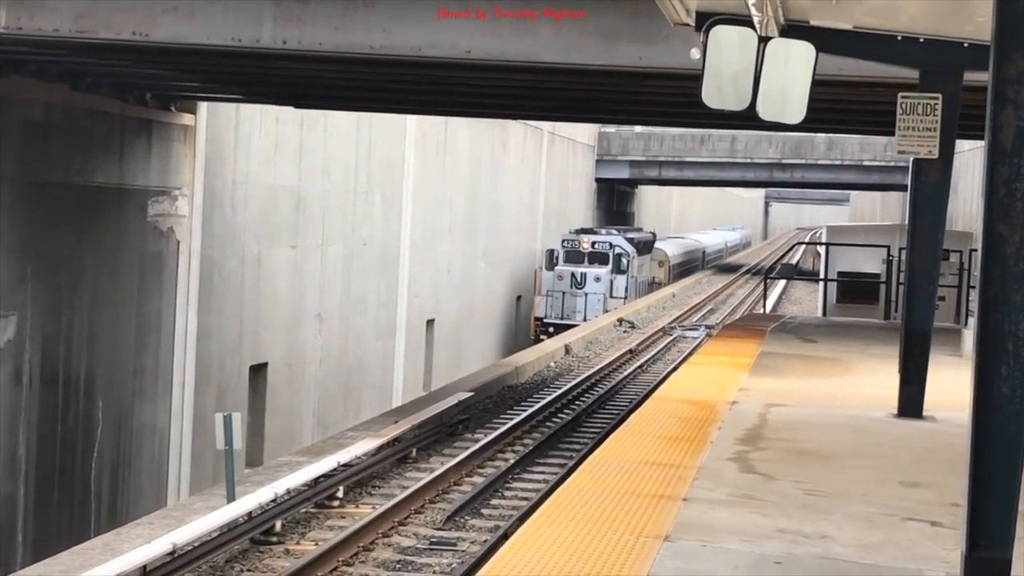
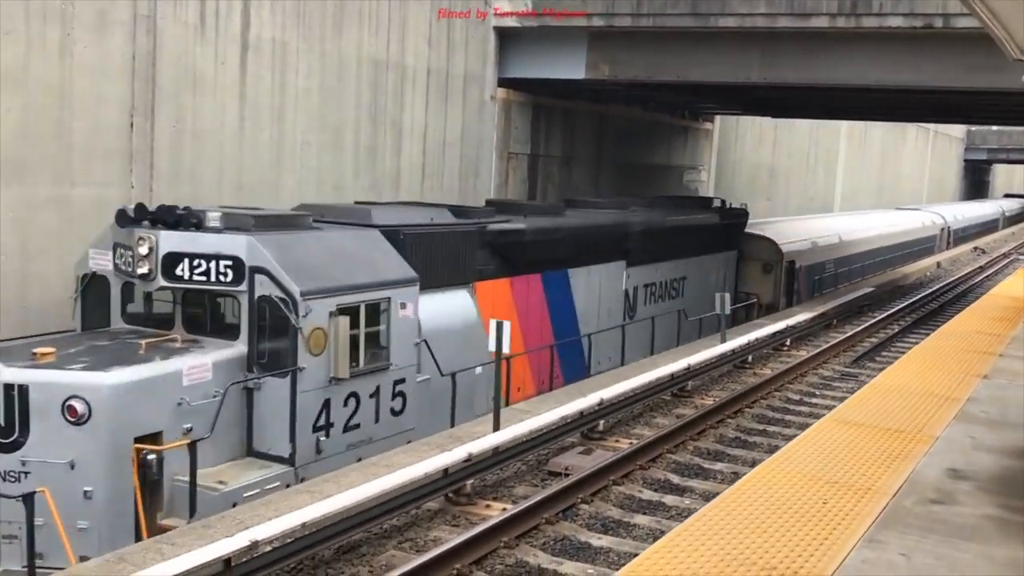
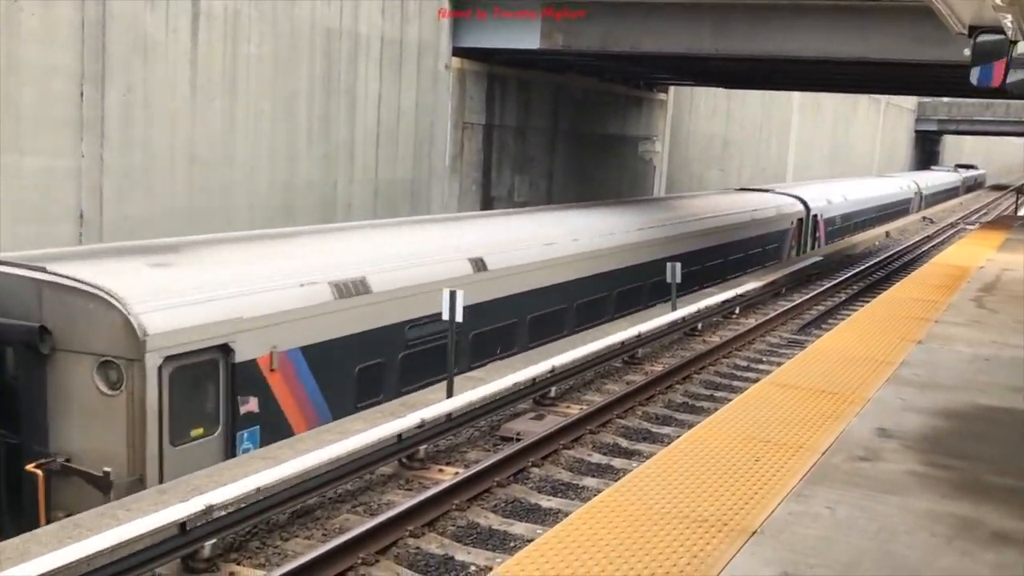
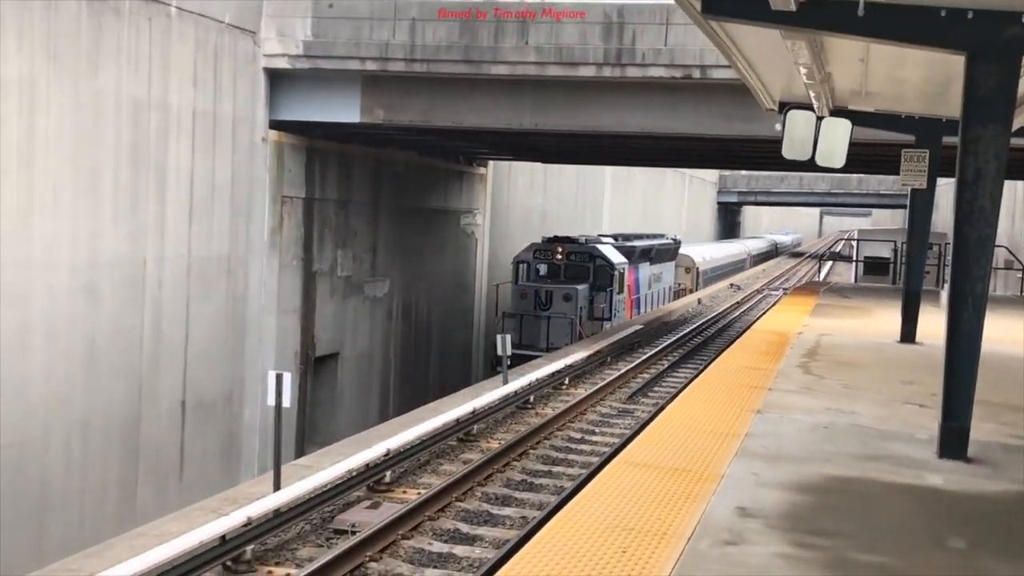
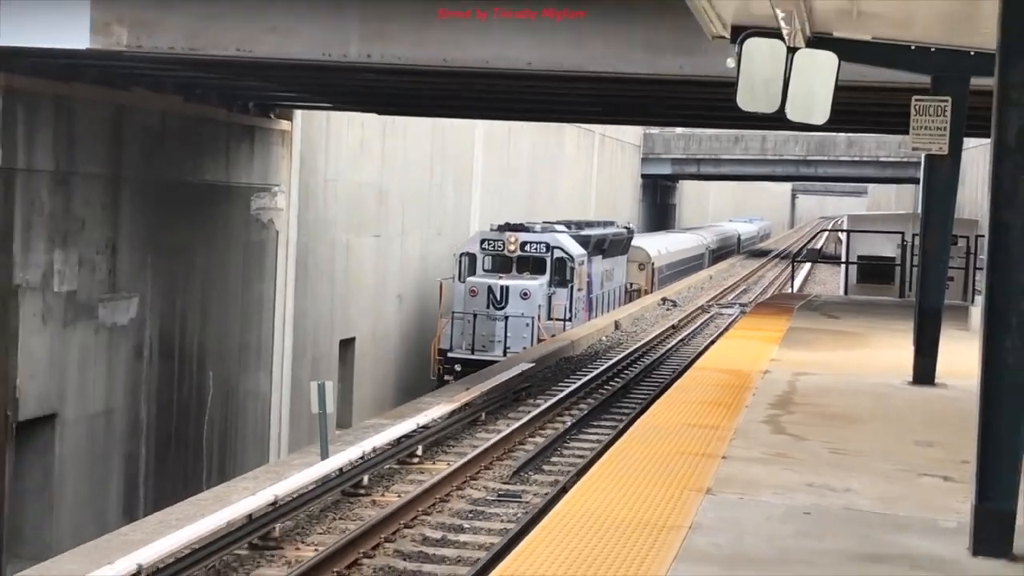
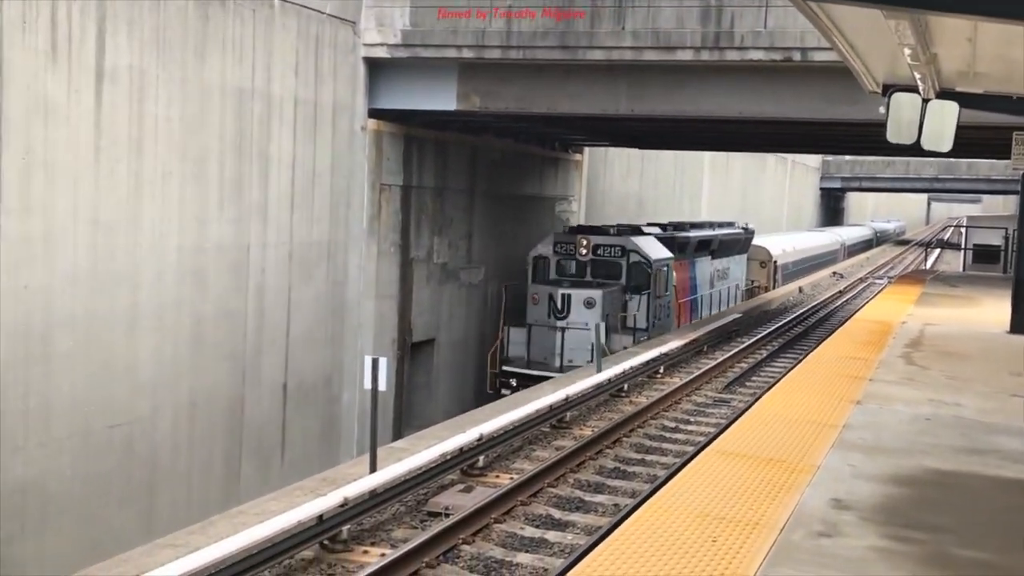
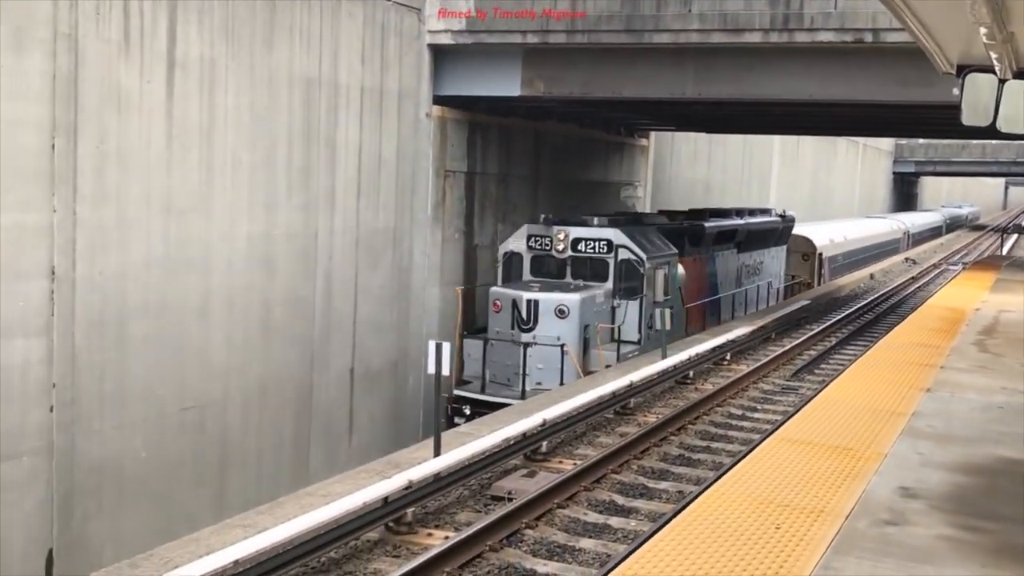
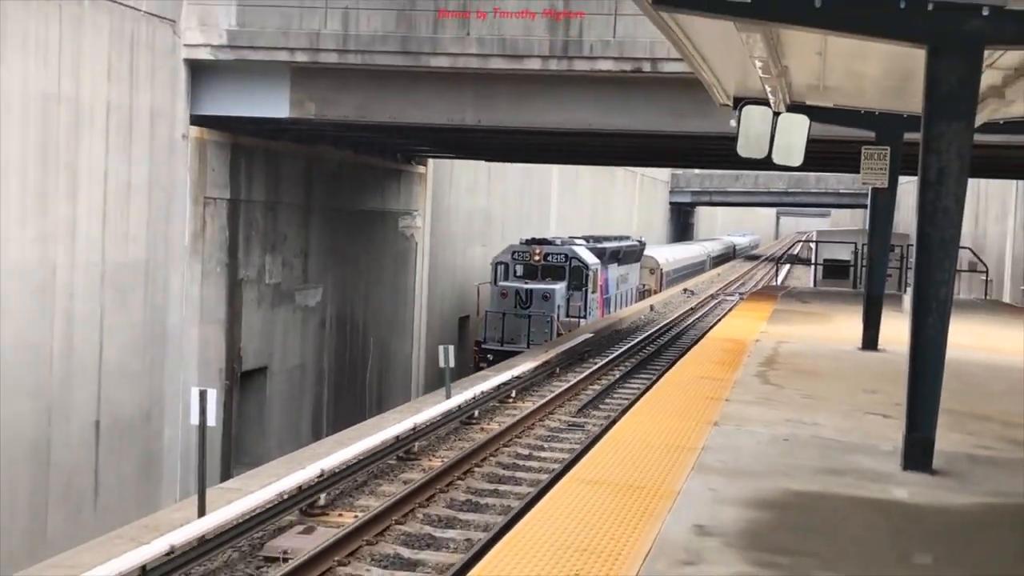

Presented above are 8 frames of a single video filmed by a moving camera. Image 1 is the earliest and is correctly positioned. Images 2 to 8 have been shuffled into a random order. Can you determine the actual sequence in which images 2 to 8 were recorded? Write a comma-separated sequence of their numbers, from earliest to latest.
5, 8, 4, 6, 7, 2, 3
